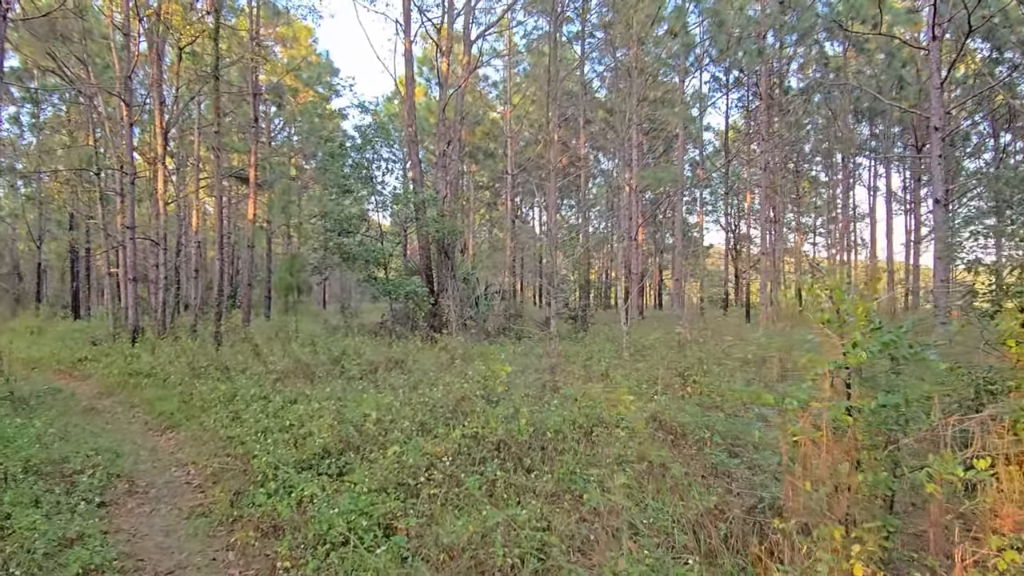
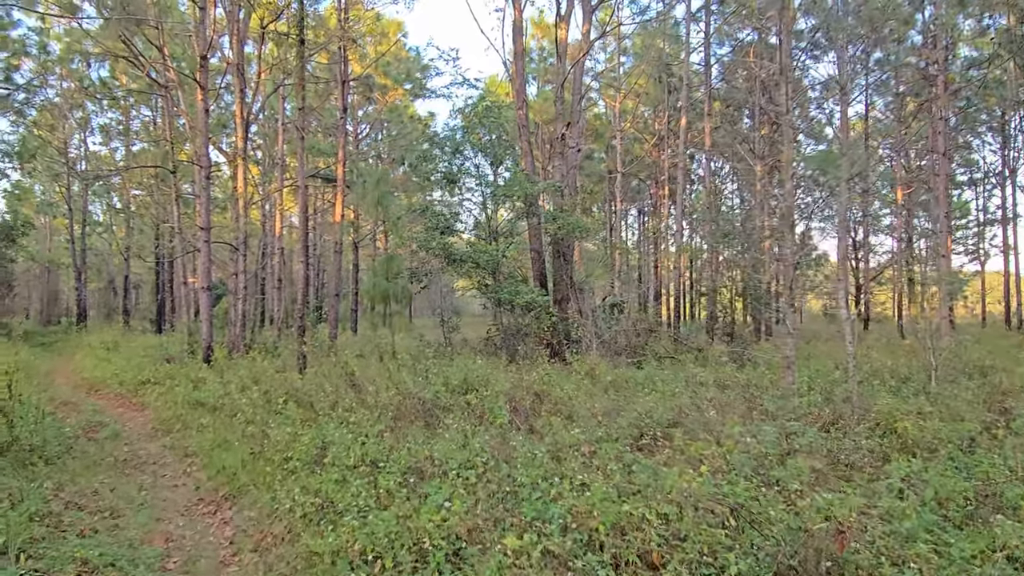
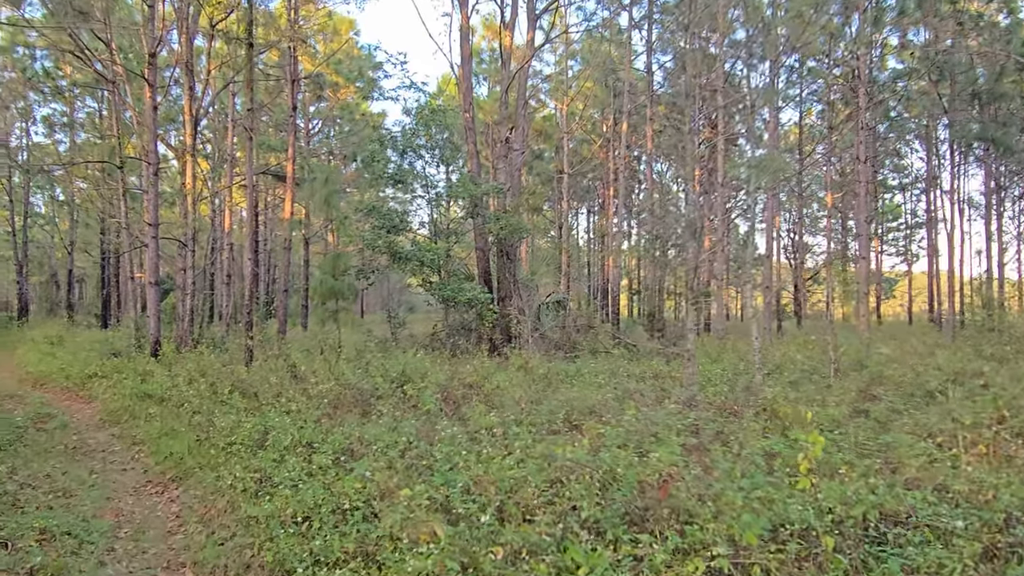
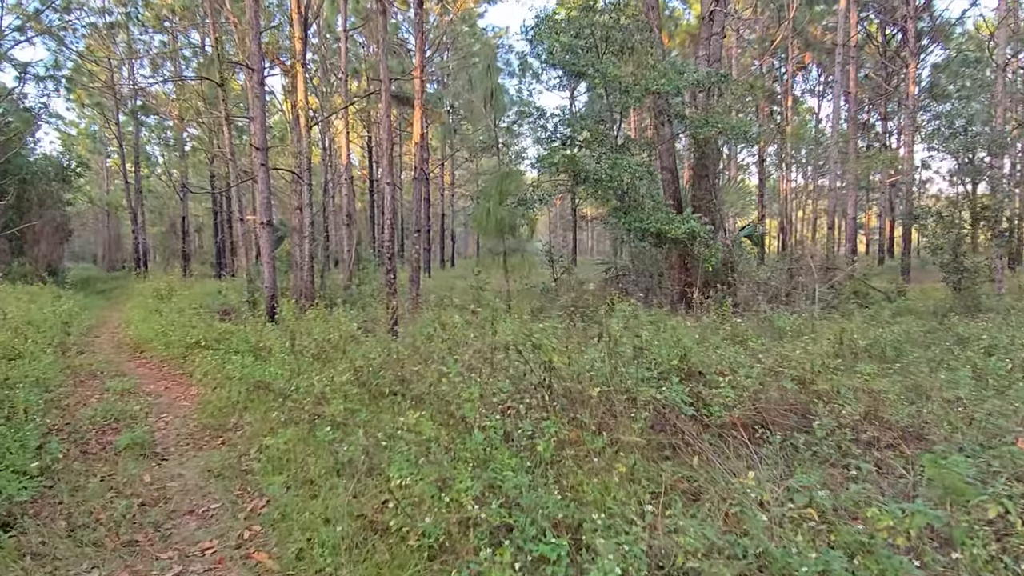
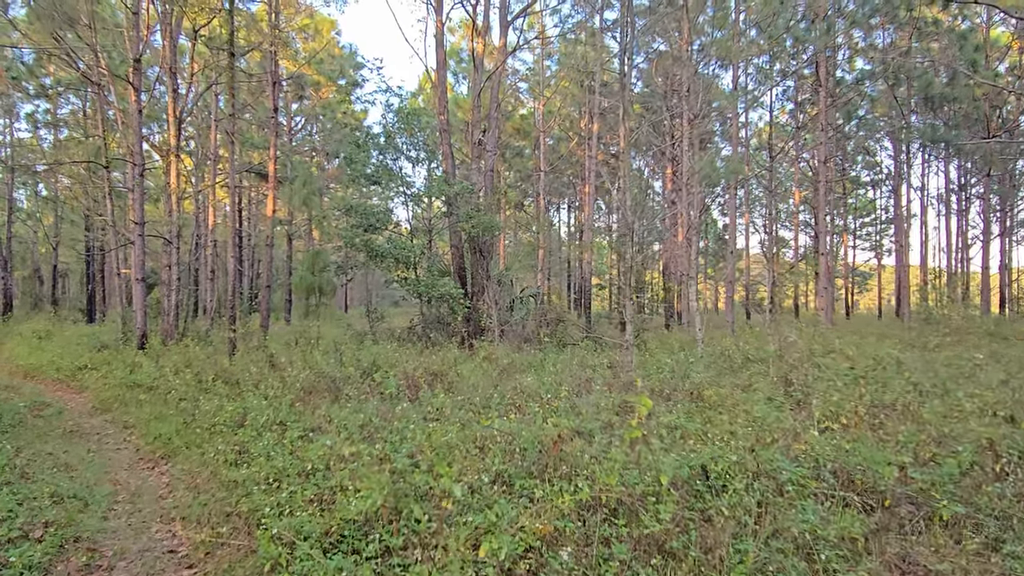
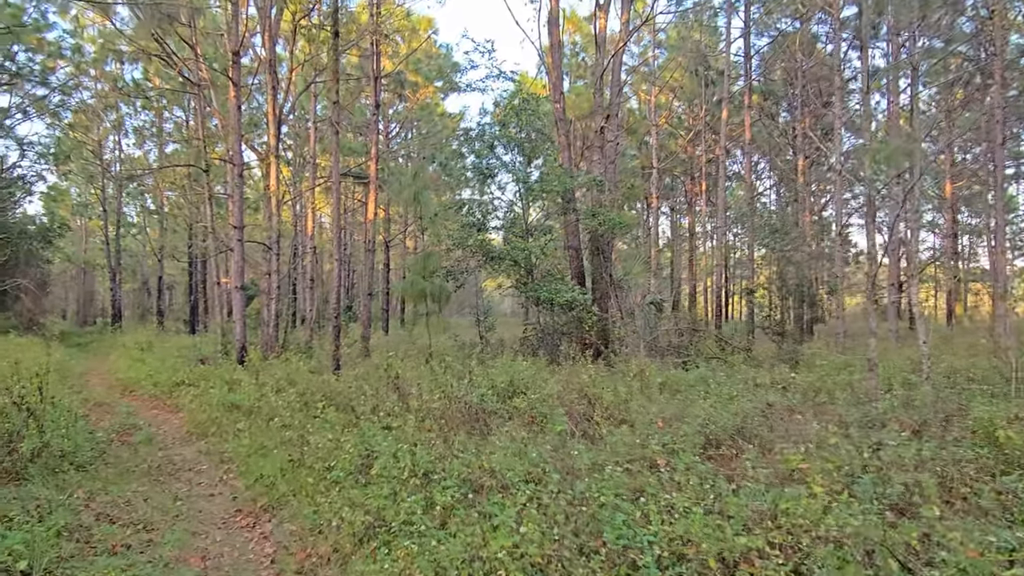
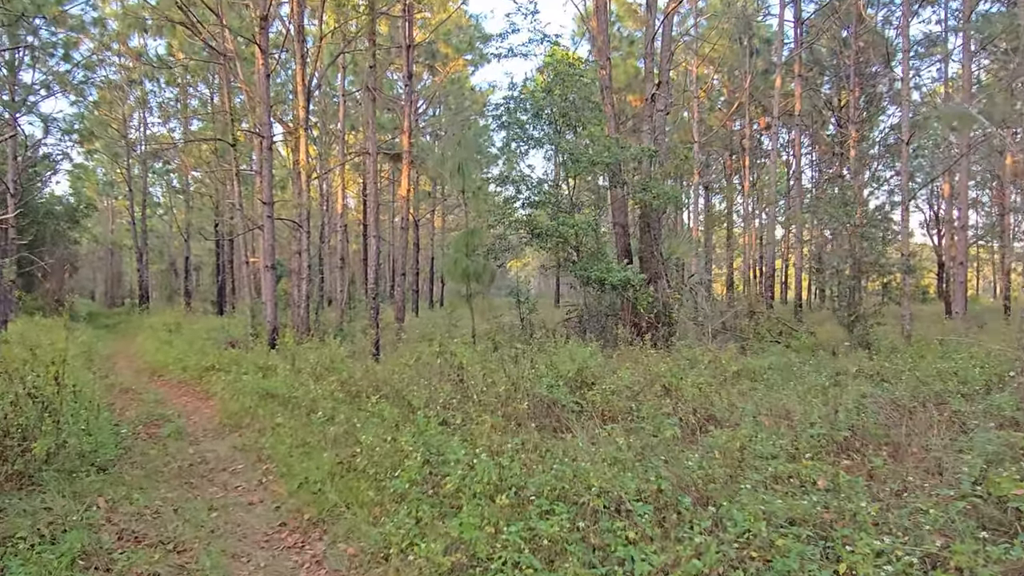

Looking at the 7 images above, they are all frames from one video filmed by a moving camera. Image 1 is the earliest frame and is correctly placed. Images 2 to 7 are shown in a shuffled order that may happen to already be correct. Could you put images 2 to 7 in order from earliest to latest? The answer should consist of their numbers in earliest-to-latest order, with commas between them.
5, 3, 2, 6, 7, 4
